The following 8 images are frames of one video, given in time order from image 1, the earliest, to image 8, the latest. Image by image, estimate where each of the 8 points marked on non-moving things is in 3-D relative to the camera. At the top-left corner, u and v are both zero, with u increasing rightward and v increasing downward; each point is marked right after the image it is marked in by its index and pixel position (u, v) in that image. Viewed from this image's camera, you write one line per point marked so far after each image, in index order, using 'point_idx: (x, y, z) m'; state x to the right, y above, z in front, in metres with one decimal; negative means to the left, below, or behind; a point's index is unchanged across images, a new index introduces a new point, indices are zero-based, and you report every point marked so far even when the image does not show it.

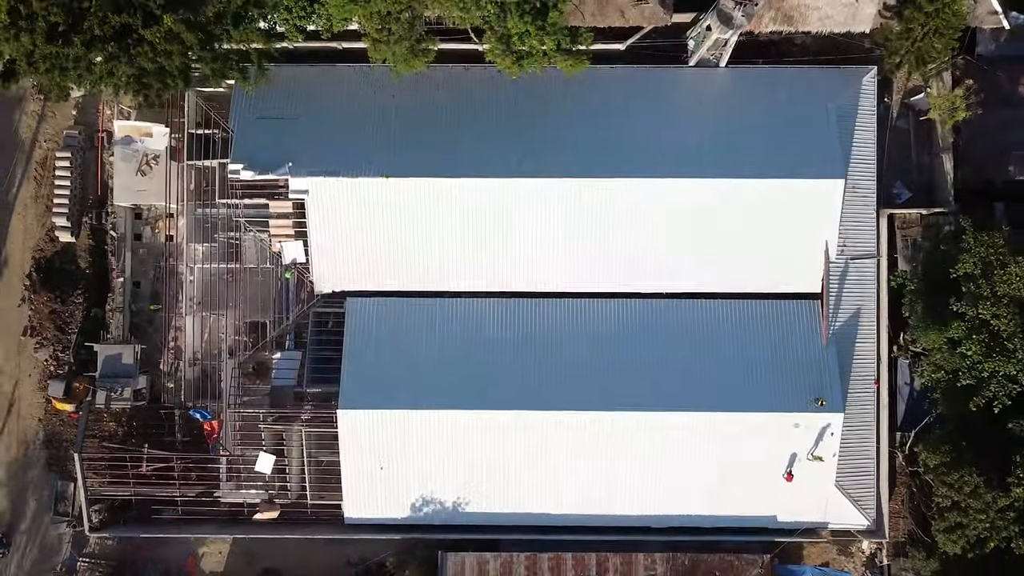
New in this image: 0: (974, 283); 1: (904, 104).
0: (+12.5, +0.2, +16.6) m
1: (+12.2, +5.7, +19.0) m
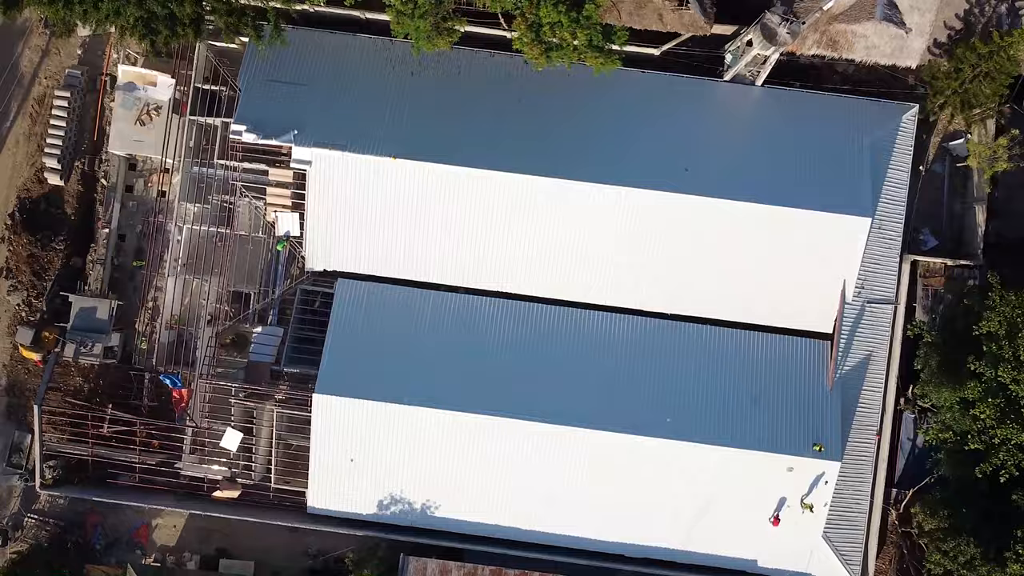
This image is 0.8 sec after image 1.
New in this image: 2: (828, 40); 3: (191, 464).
0: (+12.4, -1.4, +15.7) m
1: (+12.7, +4.2, +18.2) m
2: (+8.7, +6.9, +17.0) m
3: (-9.3, -5.1, +17.7) m
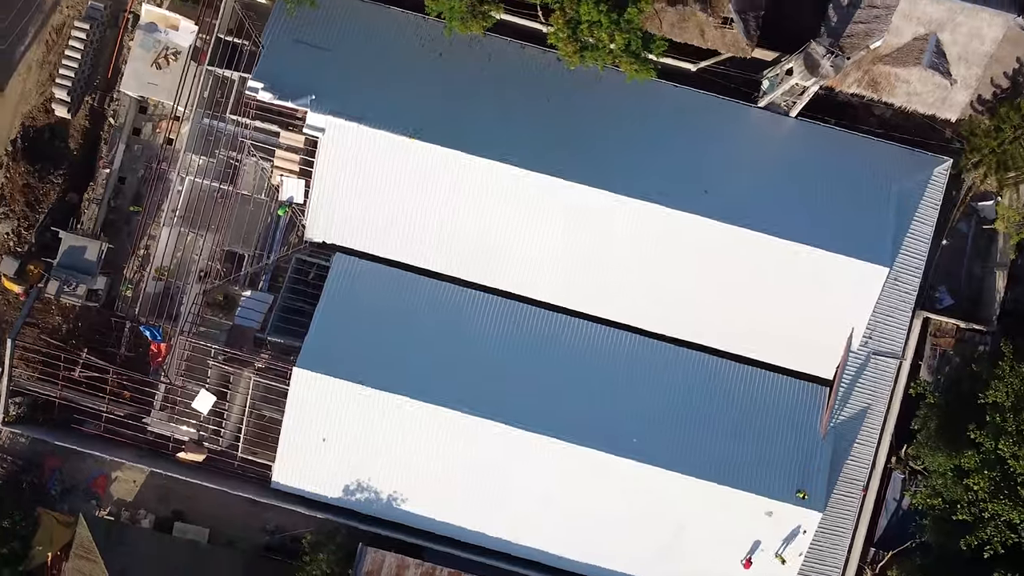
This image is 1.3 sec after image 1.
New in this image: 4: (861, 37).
0: (+12.1, -3.1, +15.2) m
1: (+13.2, +2.3, +17.6) m
2: (+9.6, +5.6, +16.5) m
3: (-9.9, -3.7, +17.2) m
4: (+9.2, +6.7, +16.2) m
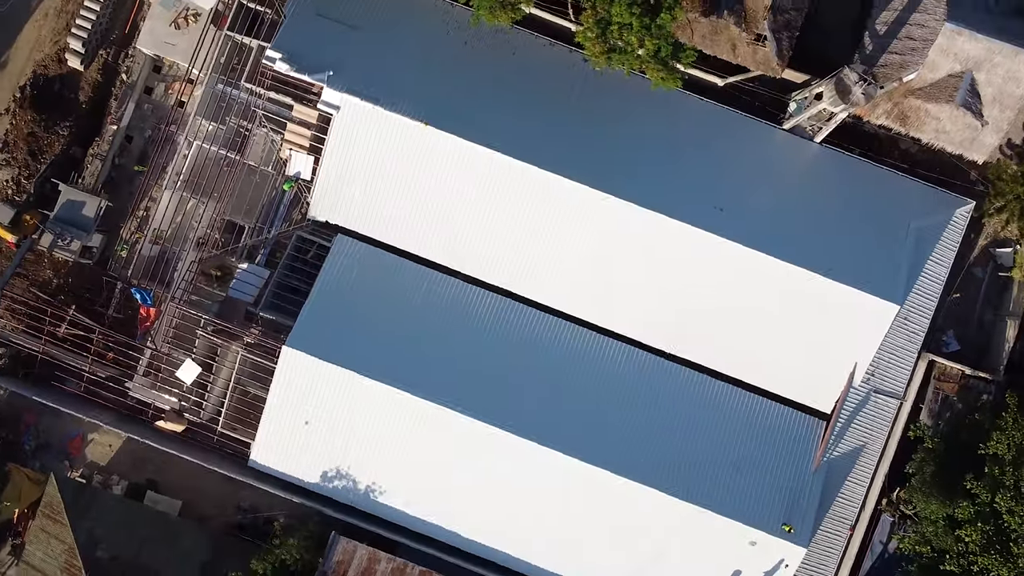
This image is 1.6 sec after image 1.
0: (+11.7, -4.3, +14.8) m
1: (+13.4, +1.0, +17.3) m
2: (+10.1, +4.6, +16.1) m
3: (-10.2, -2.7, +16.8) m
4: (+9.9, +5.7, +15.9) m
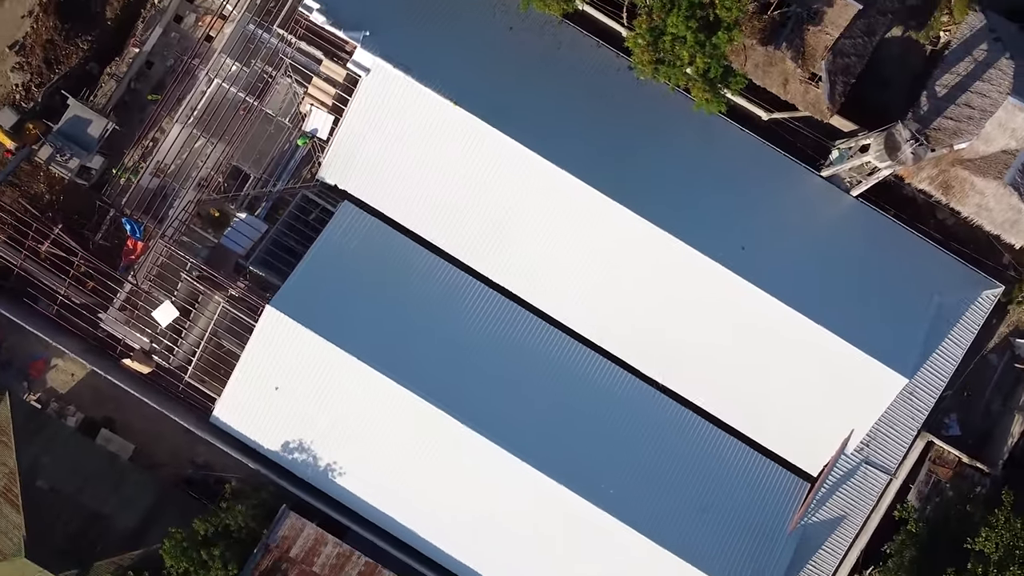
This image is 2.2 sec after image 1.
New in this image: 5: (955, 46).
0: (+10.8, -6.3, +14.1) m
1: (+13.4, -1.4, +16.6) m
2: (+10.8, +2.7, +15.4) m
3: (-10.5, -0.8, +16.1) m
4: (+10.8, +3.8, +15.2) m
5: (+11.3, +6.2, +15.6) m
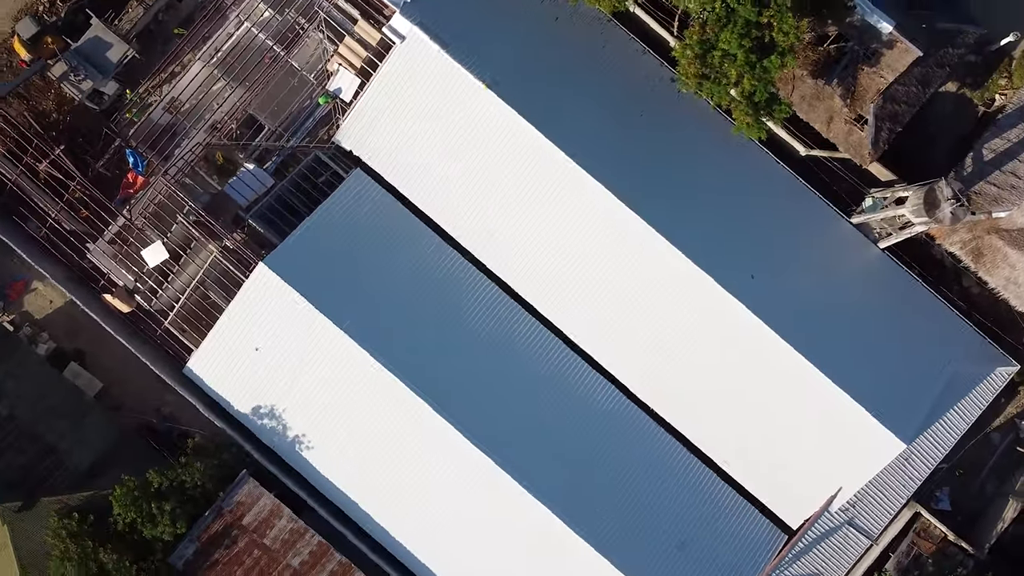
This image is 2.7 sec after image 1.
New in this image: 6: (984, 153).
0: (+9.7, -7.9, +13.5) m
1: (+13.0, -3.5, +16.0) m
2: (+11.2, +1.0, +14.8) m
3: (-10.4, +0.9, +15.5) m
4: (+11.4, +2.1, +14.6) m
5: (+12.2, +4.3, +15.0) m
6: (+11.5, +3.3, +14.9) m
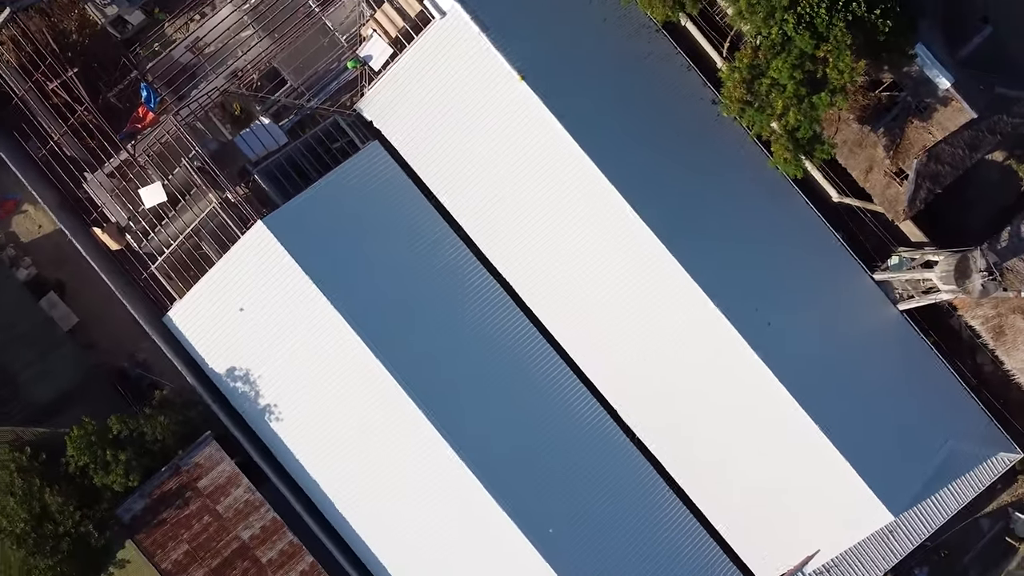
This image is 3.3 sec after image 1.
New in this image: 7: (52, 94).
0: (+8.4, -9.4, +12.9) m
1: (+12.4, -5.6, +15.4) m
2: (+11.2, -0.9, +14.2) m
3: (-10.1, +2.5, +14.9) m
4: (+11.6, +0.2, +14.0) m
5: (+12.8, +2.3, +14.4) m
6: (+11.9, +1.4, +14.3) m
7: (-11.2, +4.7, +14.9) m
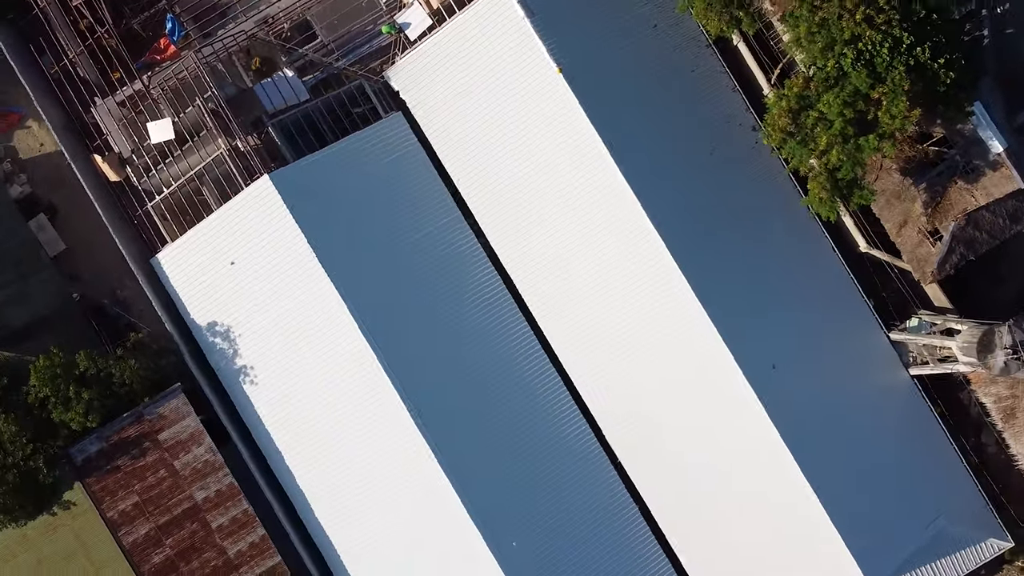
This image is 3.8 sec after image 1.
0: (+6.8, -10.6, +12.2) m
1: (+11.4, -7.4, +14.7) m
2: (+11.0, -2.6, +13.6) m
3: (-9.5, +4.2, +14.3) m
4: (+11.5, -1.6, +13.4) m
5: (+13.0, +0.2, +13.8) m
6: (+12.0, -0.5, +13.7) m
7: (-10.2, +6.5, +14.3) m
